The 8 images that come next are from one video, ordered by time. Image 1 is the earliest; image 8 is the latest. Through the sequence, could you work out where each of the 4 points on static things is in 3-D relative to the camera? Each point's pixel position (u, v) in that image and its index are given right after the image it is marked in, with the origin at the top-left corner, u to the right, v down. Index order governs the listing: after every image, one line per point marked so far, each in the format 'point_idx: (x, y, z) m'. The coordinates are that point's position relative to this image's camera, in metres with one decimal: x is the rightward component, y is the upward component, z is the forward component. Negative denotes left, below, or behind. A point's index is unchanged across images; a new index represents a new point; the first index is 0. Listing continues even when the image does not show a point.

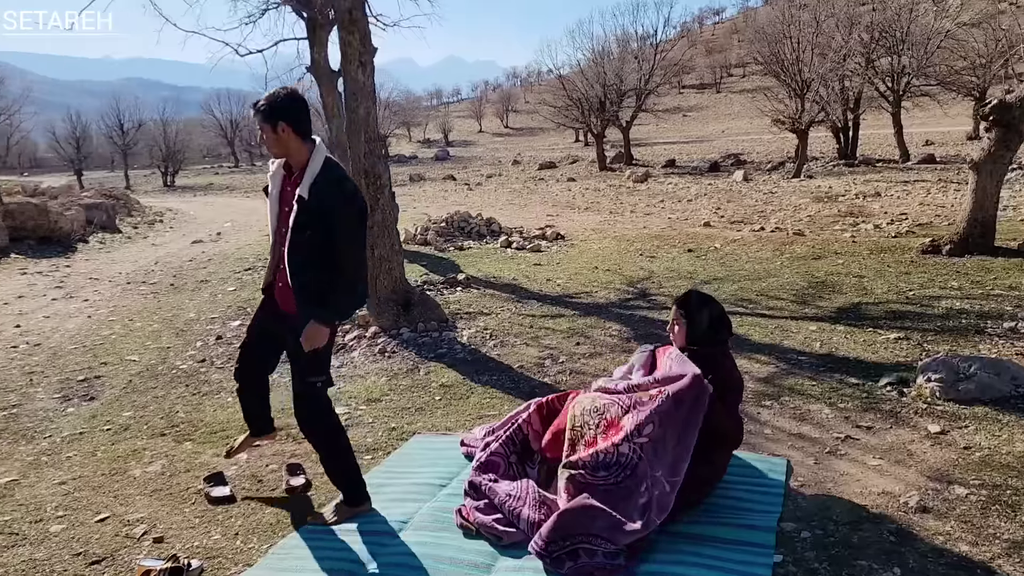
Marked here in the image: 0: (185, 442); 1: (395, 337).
0: (-1.9, -0.9, +4.8) m
1: (-0.9, -0.4, +6.6) m
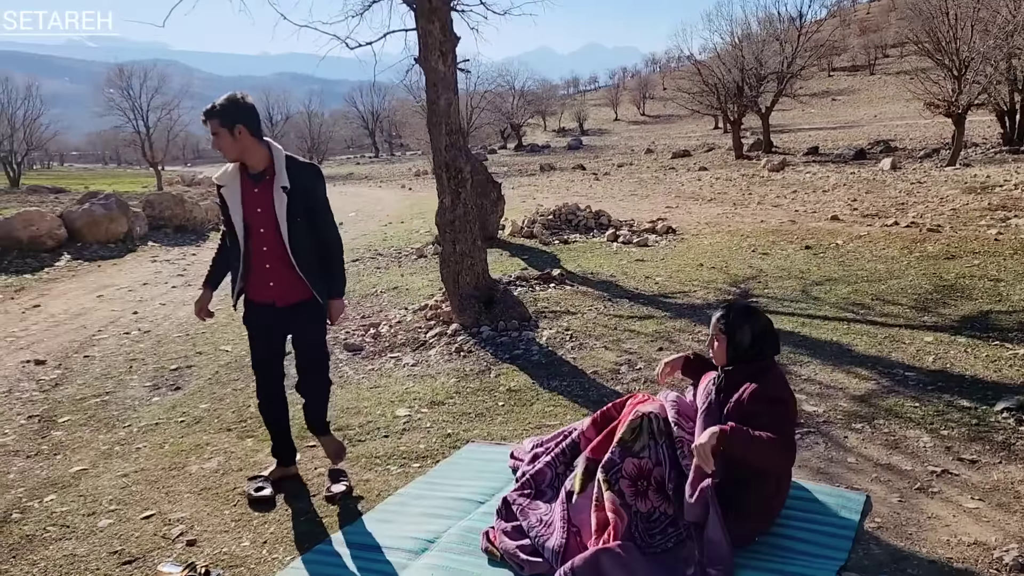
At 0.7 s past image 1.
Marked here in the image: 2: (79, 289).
0: (-1.5, -0.9, +4.8) m
1: (-0.3, -0.4, +6.4) m
2: (-5.3, 0.0, +10.5) m
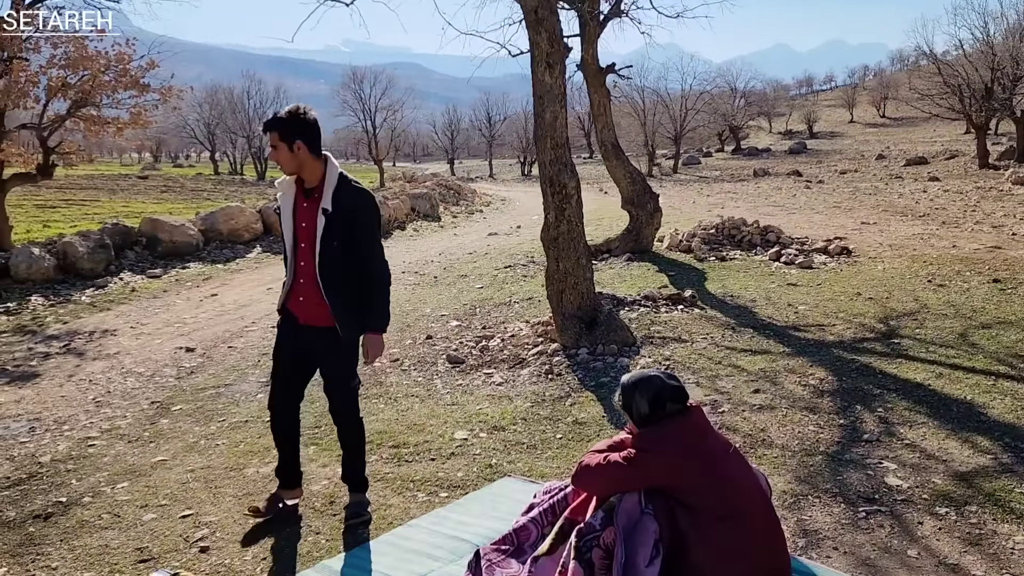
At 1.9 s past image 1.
0: (-1.2, -0.9, +5.0) m
1: (+0.4, -0.5, +6.2) m
2: (-3.4, +0.1, +11.4) m
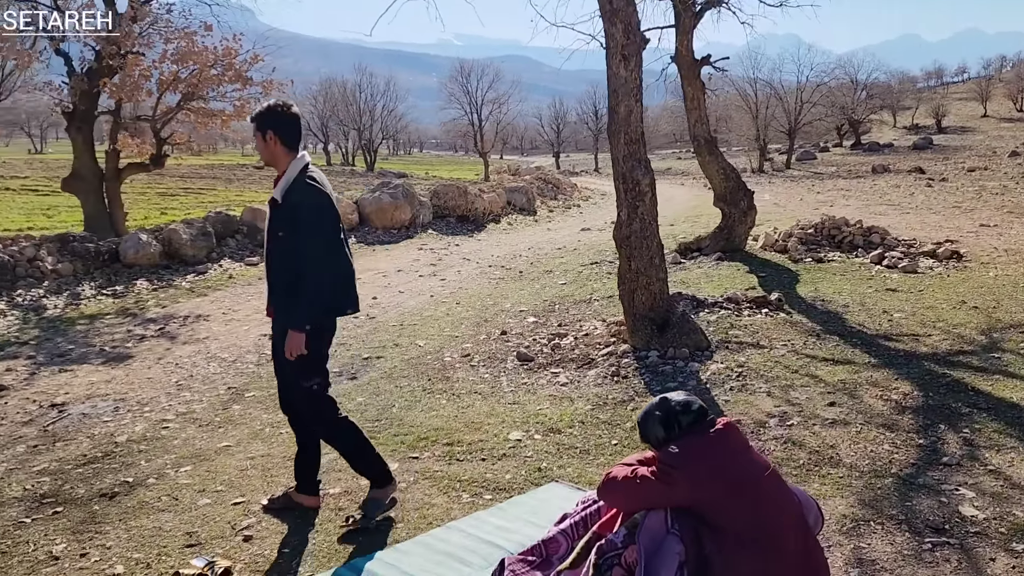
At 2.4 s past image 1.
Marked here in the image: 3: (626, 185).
0: (-0.8, -0.9, +5.0) m
1: (+0.9, -0.5, +6.0) m
2: (-2.3, +0.2, +11.6) m
3: (+0.8, +0.7, +6.0) m
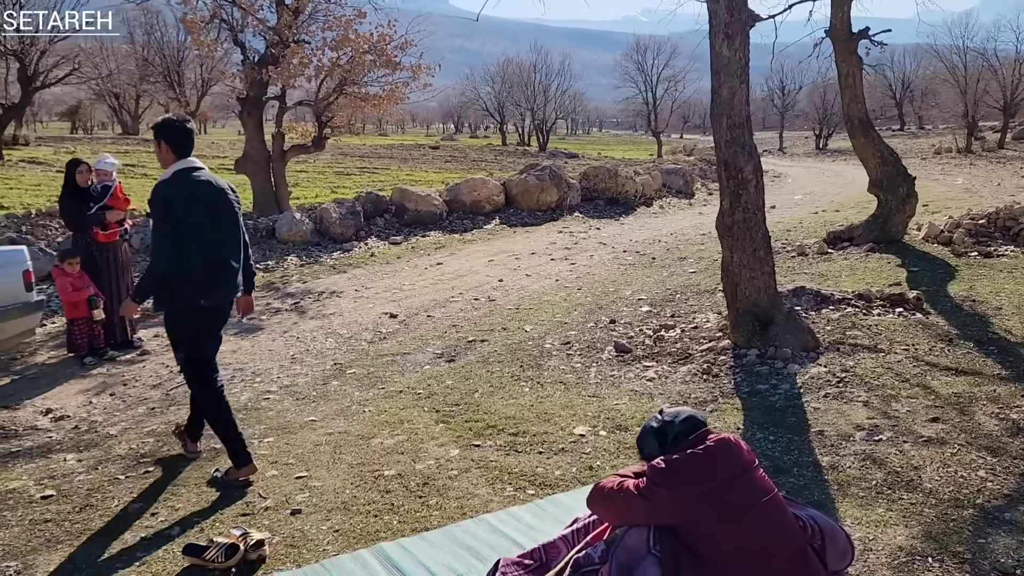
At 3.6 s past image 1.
0: (-0.4, -0.8, +5.1) m
1: (+1.5, -0.5, +5.7) m
2: (-0.4, +0.5, +11.8) m
3: (+1.4, +0.8, +5.7) m
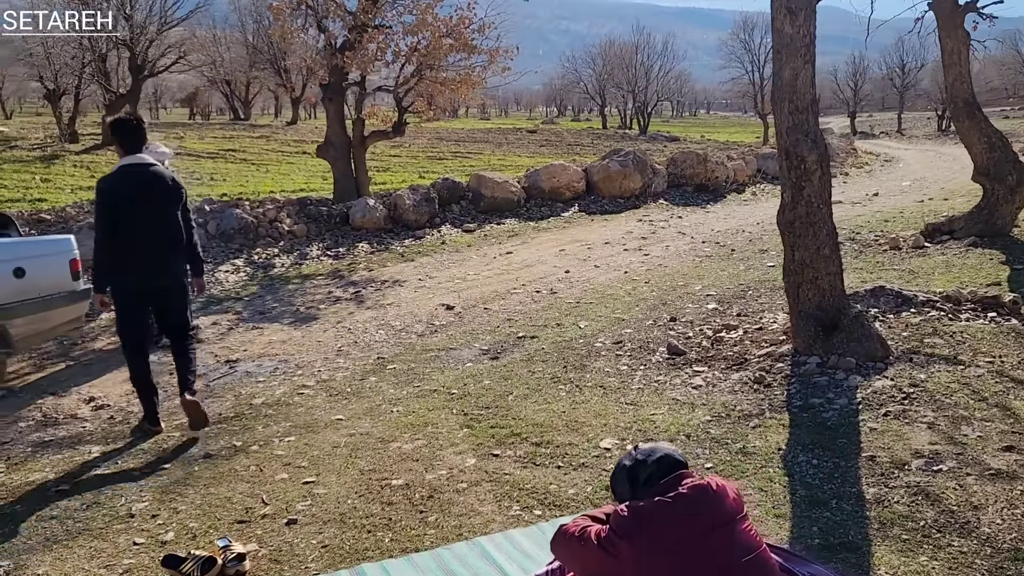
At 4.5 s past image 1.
0: (-0.3, -0.8, +4.8) m
1: (+1.7, -0.5, +5.2) m
2: (+0.6, +0.6, +11.5) m
3: (+1.7, +0.8, +5.1) m
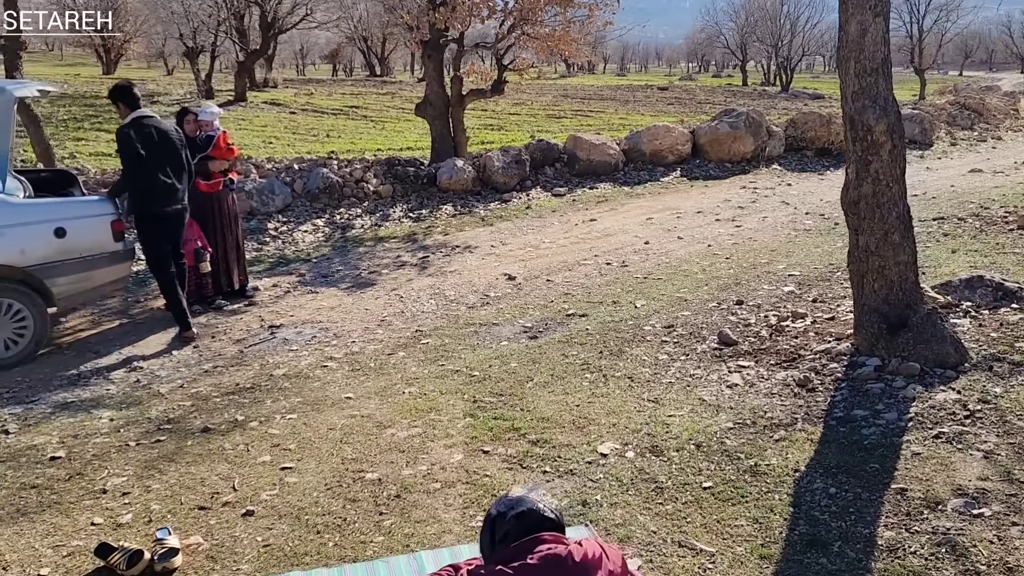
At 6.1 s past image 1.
0: (-0.2, -0.7, +4.5) m
1: (+1.8, -0.4, +4.6) m
2: (+1.7, +1.0, +10.9) m
3: (+1.8, +0.8, +4.4) m
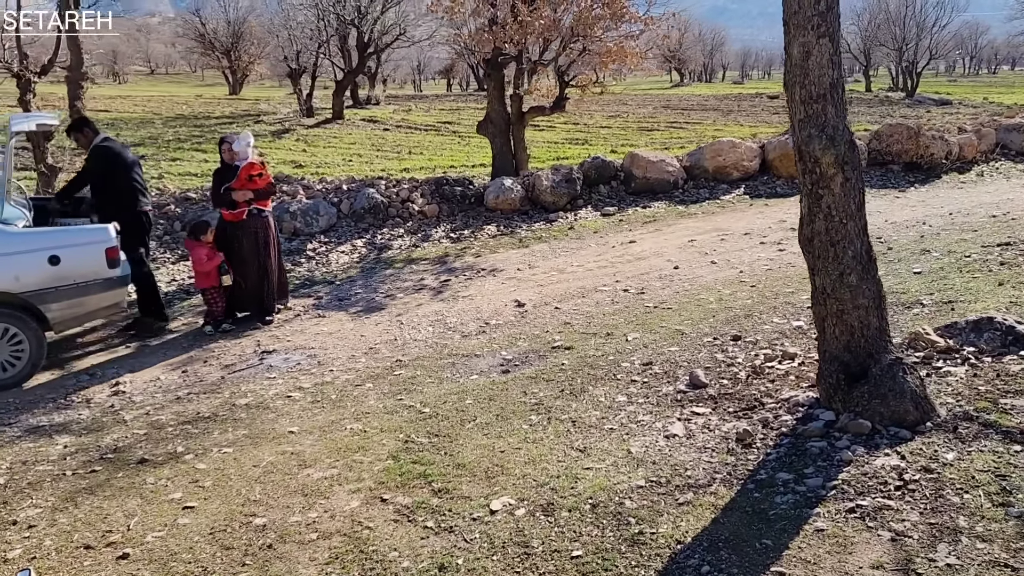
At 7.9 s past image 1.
0: (-0.6, -0.9, +4.4) m
1: (+1.4, -0.7, +4.1) m
2: (+2.2, +0.7, +10.4) m
3: (+1.4, +0.6, +4.0) m
